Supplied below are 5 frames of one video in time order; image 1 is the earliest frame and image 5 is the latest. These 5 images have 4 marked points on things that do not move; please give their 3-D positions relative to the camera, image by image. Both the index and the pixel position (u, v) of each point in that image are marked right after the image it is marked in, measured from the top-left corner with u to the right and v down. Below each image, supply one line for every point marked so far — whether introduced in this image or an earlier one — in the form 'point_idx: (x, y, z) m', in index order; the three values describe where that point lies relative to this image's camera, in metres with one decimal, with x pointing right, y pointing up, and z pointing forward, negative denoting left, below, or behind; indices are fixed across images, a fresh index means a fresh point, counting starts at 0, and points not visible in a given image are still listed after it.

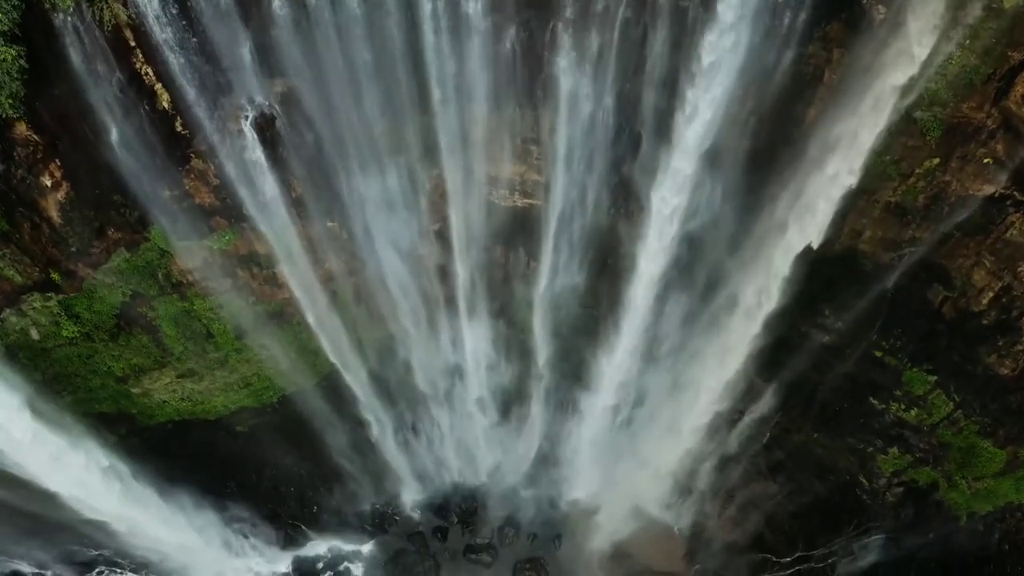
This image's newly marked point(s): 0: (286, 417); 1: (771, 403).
0: (-4.0, -2.3, +12.4) m
1: (+4.4, -1.9, +11.8) m
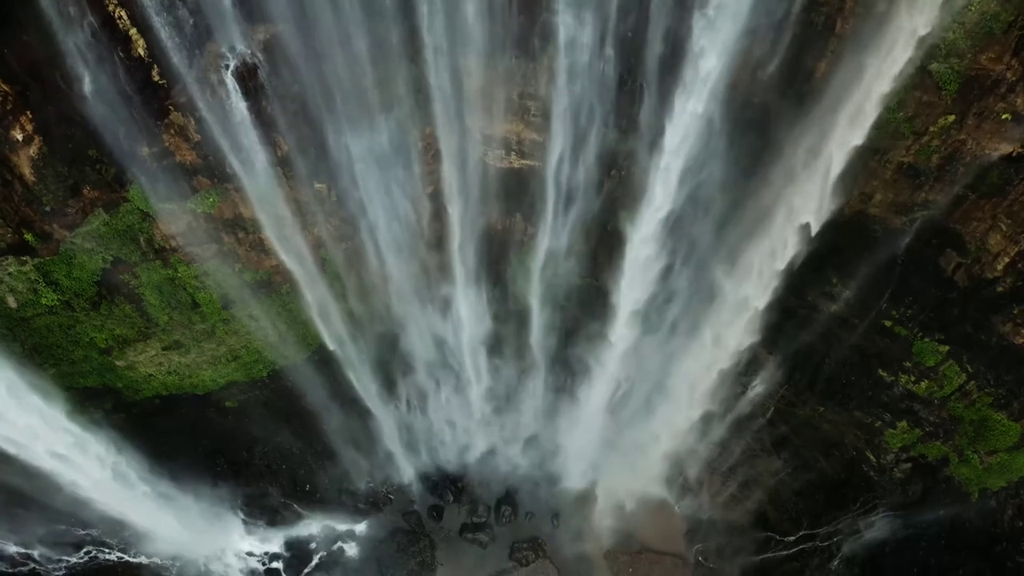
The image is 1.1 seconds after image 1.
0: (-4.1, -1.8, +12.0) m
1: (+4.3, -1.4, +11.5) m
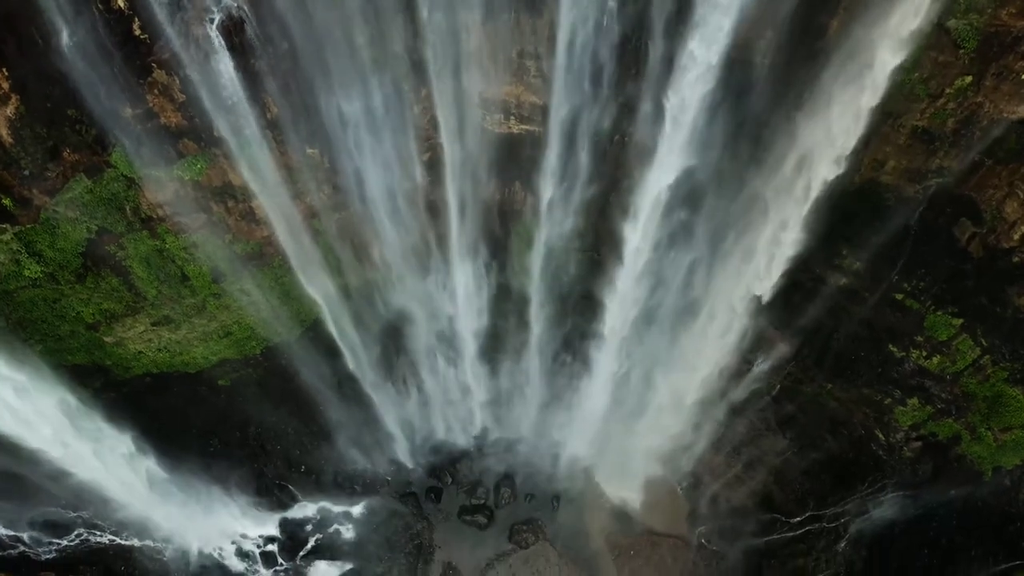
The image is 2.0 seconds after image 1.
0: (-4.1, -1.4, +11.7) m
1: (+4.3, -1.0, +11.2) m
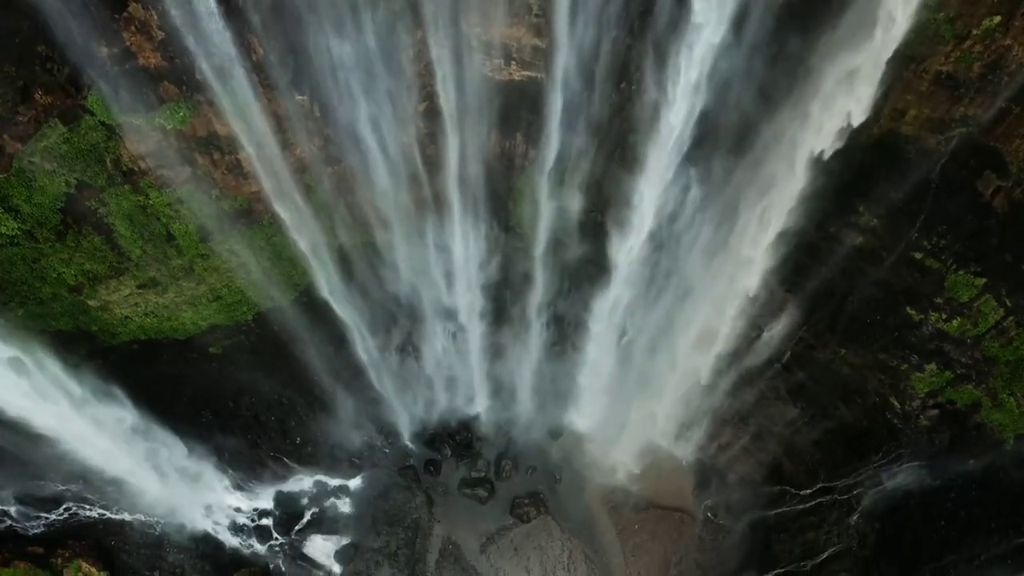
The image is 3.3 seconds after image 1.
0: (-4.1, -0.8, +11.3) m
1: (+4.4, -0.4, +10.7) m
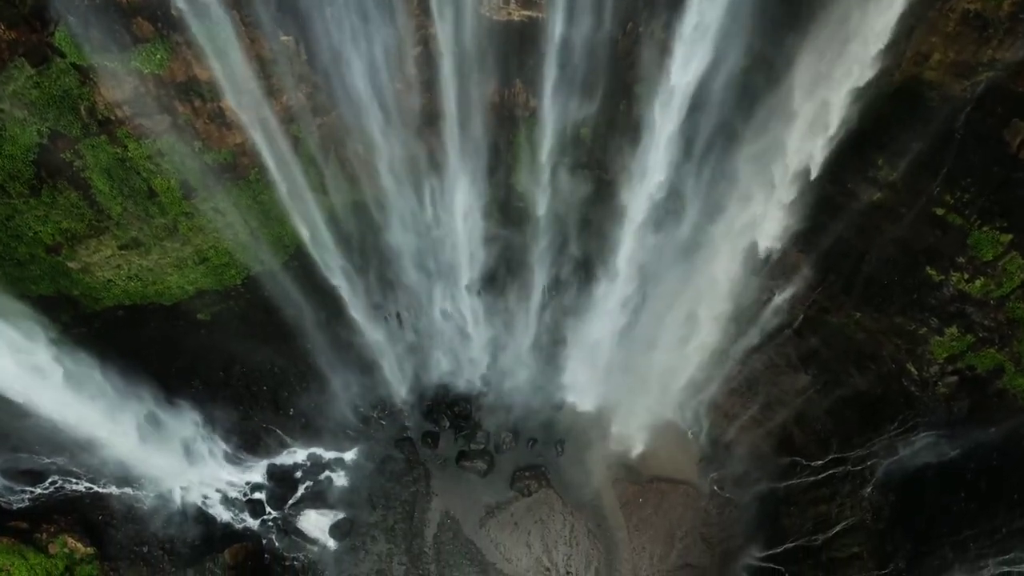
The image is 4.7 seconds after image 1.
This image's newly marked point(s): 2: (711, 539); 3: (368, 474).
0: (-4.1, -0.2, +10.8) m
1: (+4.4, +0.1, +10.2) m
2: (+3.3, -4.1, +11.5) m
3: (-2.4, -3.1, +11.6) m
